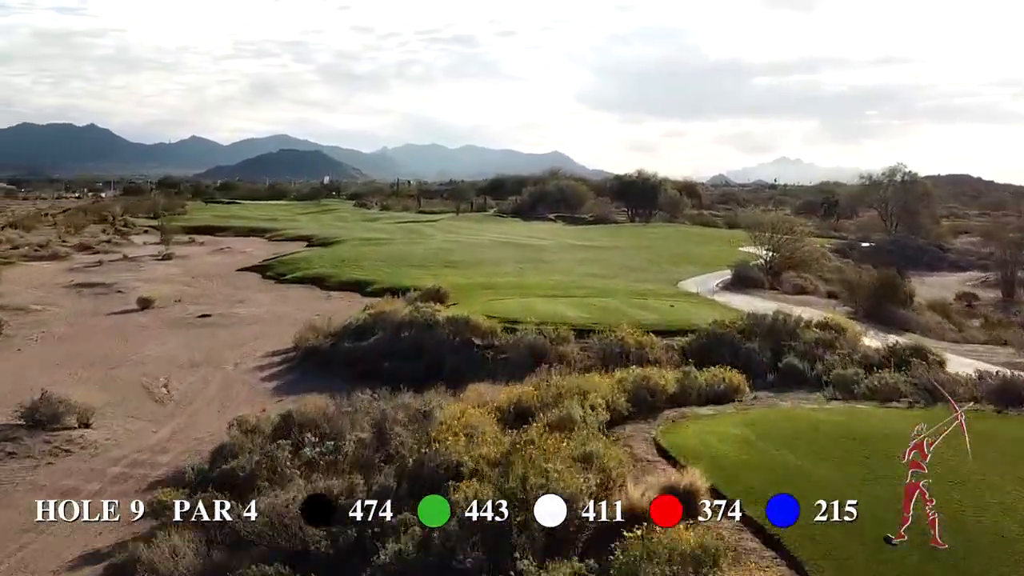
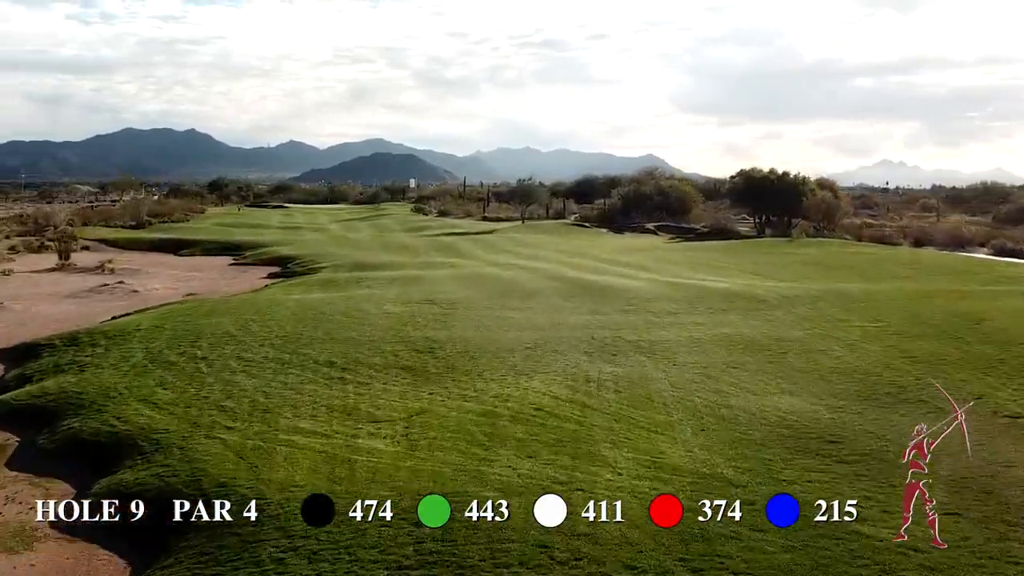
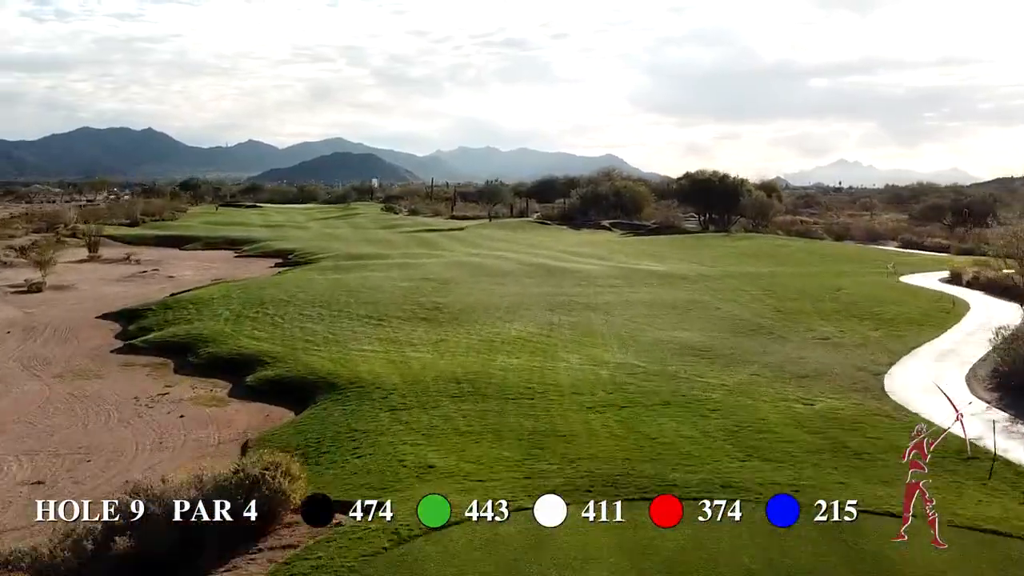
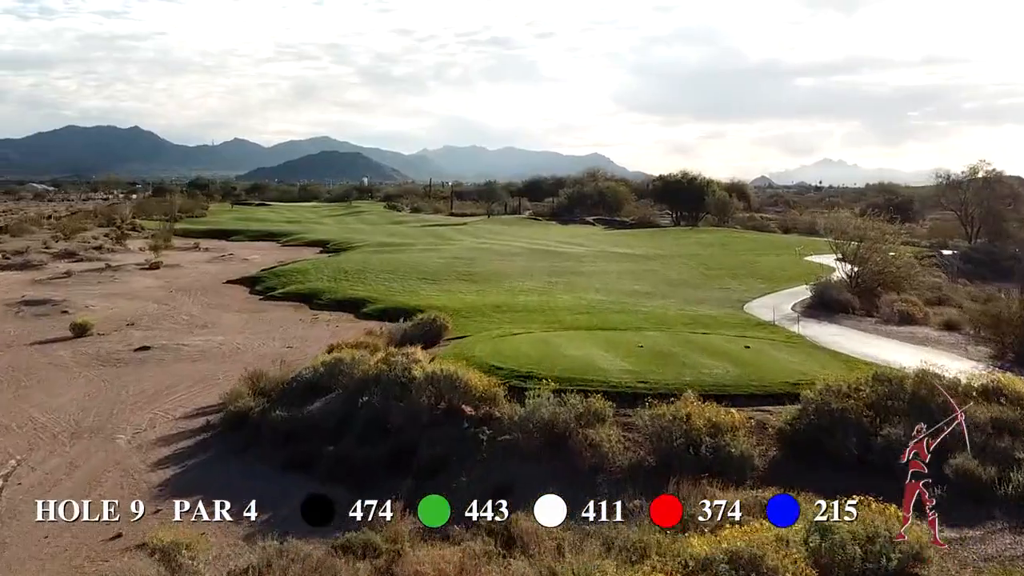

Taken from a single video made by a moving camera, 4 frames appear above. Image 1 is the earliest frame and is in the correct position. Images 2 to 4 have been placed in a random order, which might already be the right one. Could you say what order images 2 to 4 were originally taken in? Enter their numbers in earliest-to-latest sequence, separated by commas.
4, 3, 2
